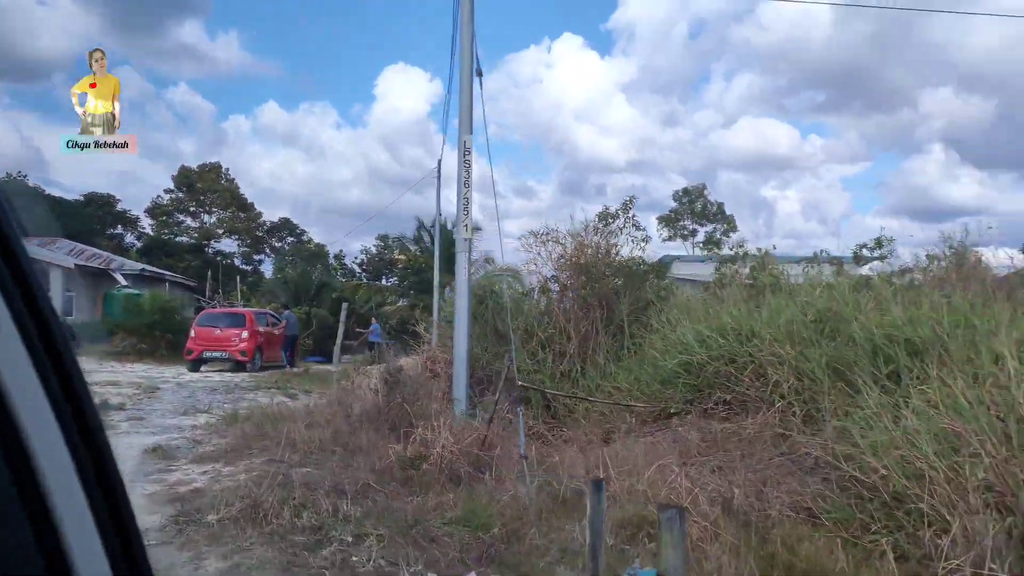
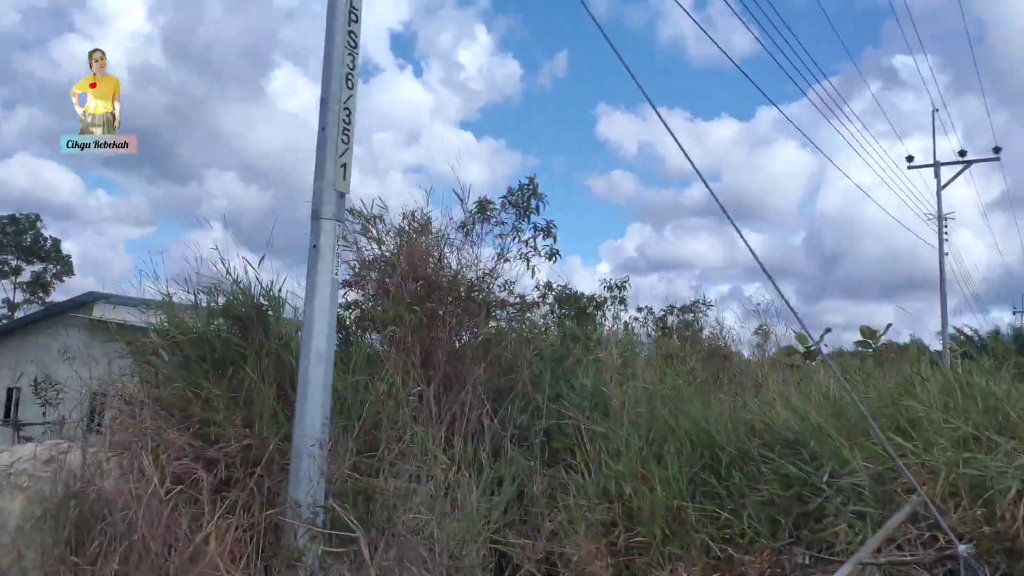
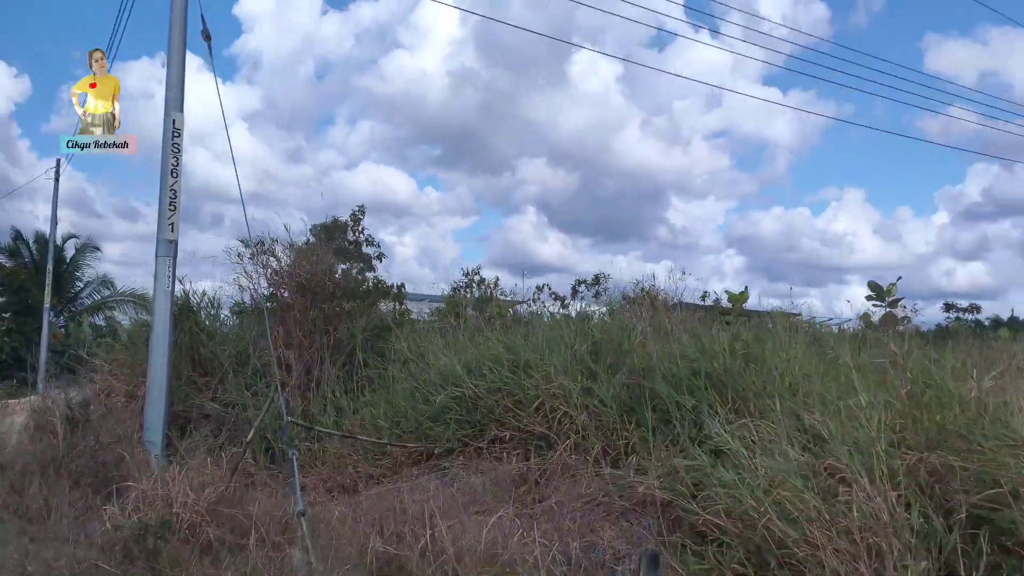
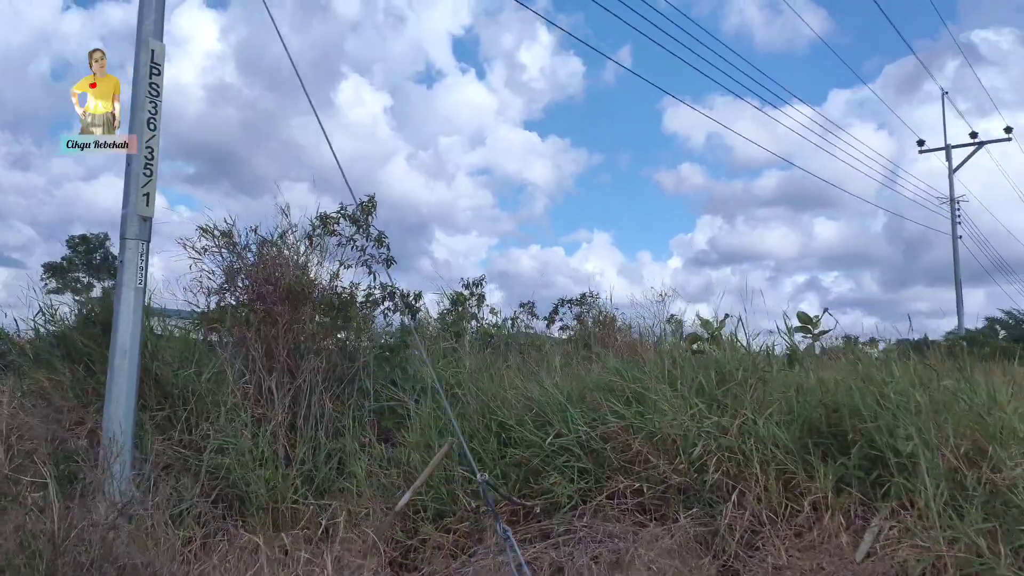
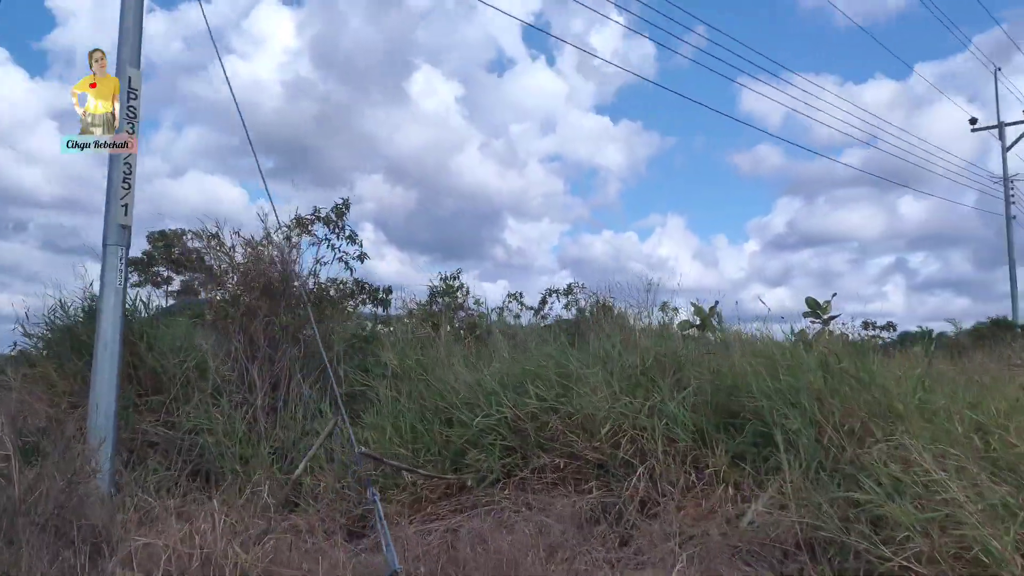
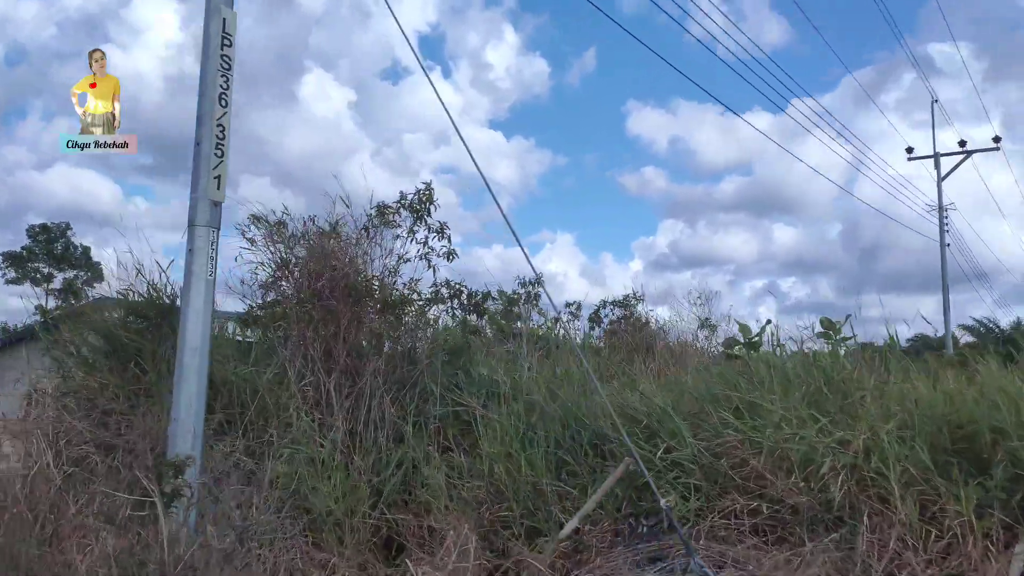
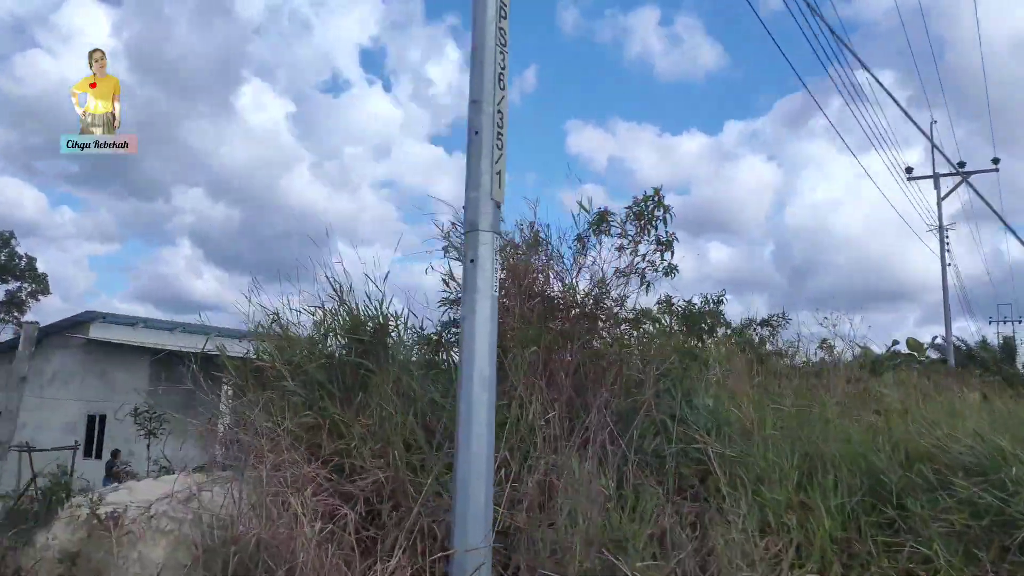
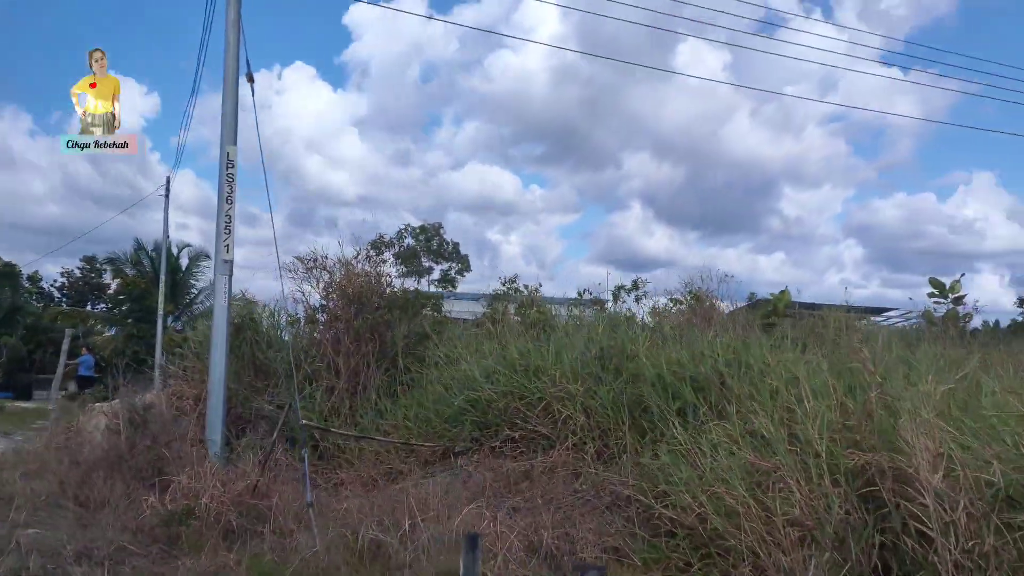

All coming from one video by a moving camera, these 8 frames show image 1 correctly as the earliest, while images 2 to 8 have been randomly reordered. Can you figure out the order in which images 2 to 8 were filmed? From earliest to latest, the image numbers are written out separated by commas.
8, 3, 5, 4, 6, 2, 7
